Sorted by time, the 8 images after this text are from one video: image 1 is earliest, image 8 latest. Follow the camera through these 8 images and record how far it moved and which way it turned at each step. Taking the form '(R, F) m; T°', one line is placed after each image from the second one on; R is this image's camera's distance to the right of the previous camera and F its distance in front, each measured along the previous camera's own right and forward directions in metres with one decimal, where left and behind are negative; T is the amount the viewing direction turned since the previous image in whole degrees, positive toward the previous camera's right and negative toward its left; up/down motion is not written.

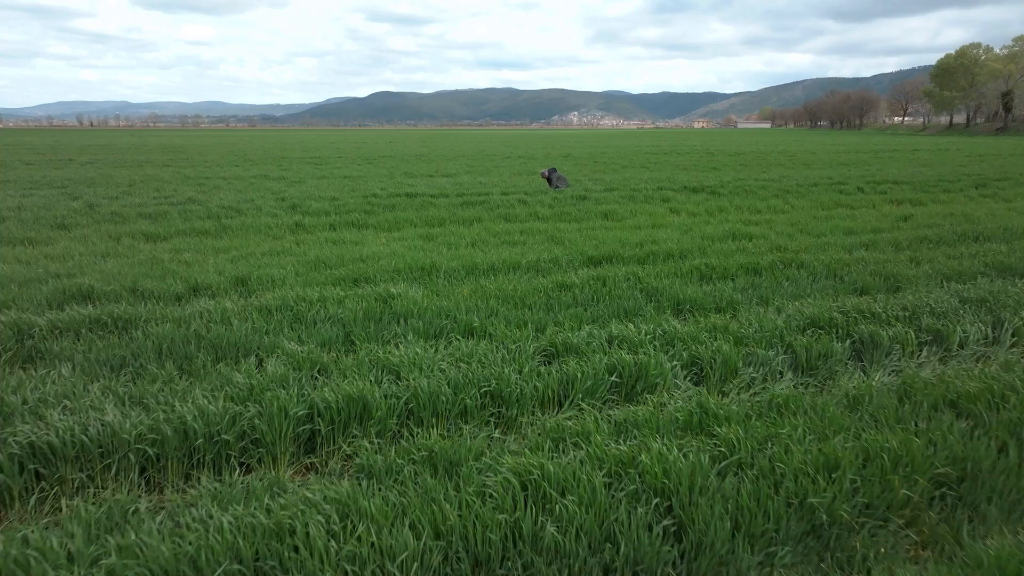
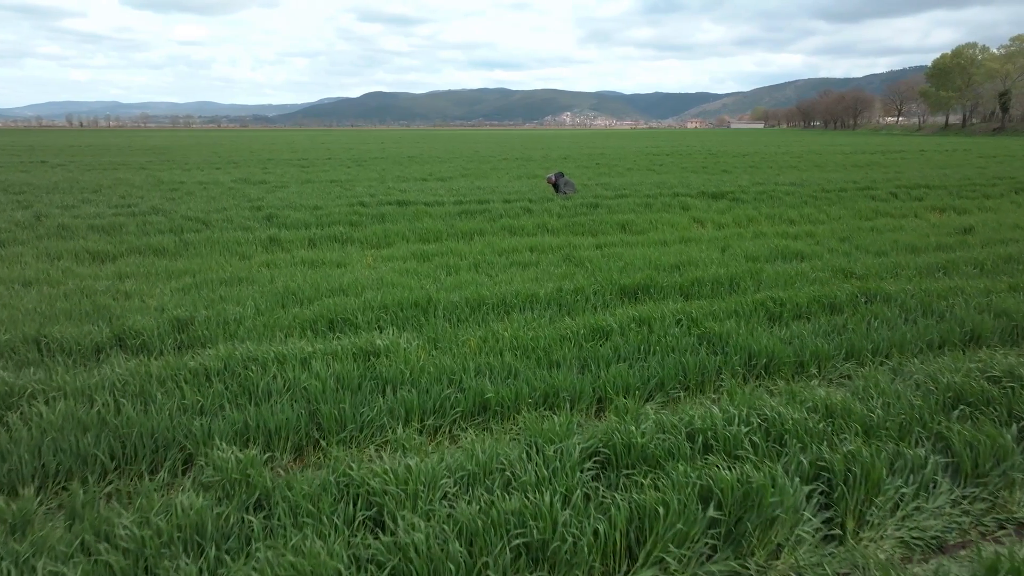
(-0.2, +1.2) m; +1°
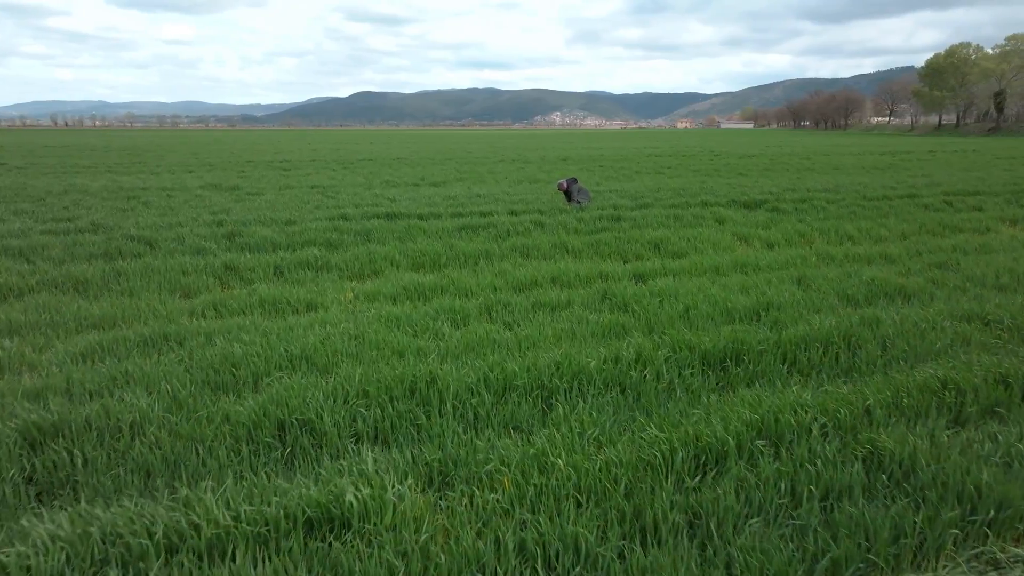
(-0.3, +1.6) m; +1°
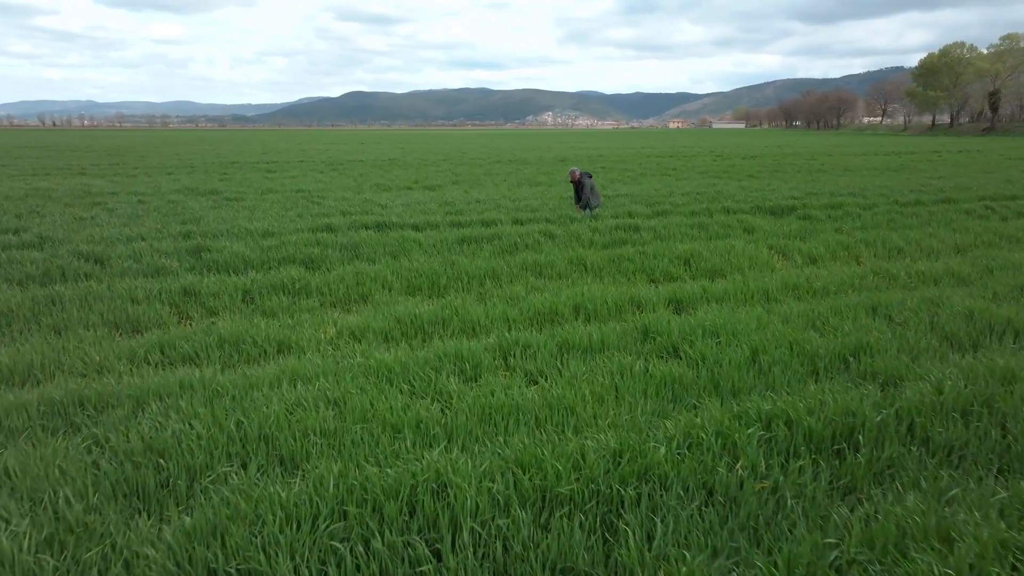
(-0.2, +1.0) m; +1°
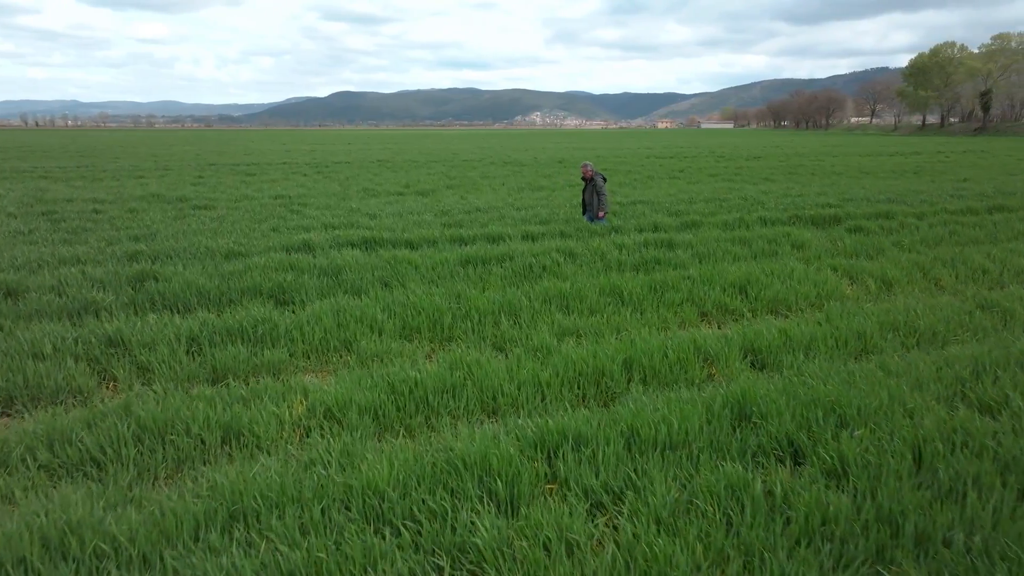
(-0.3, +1.3) m; +1°
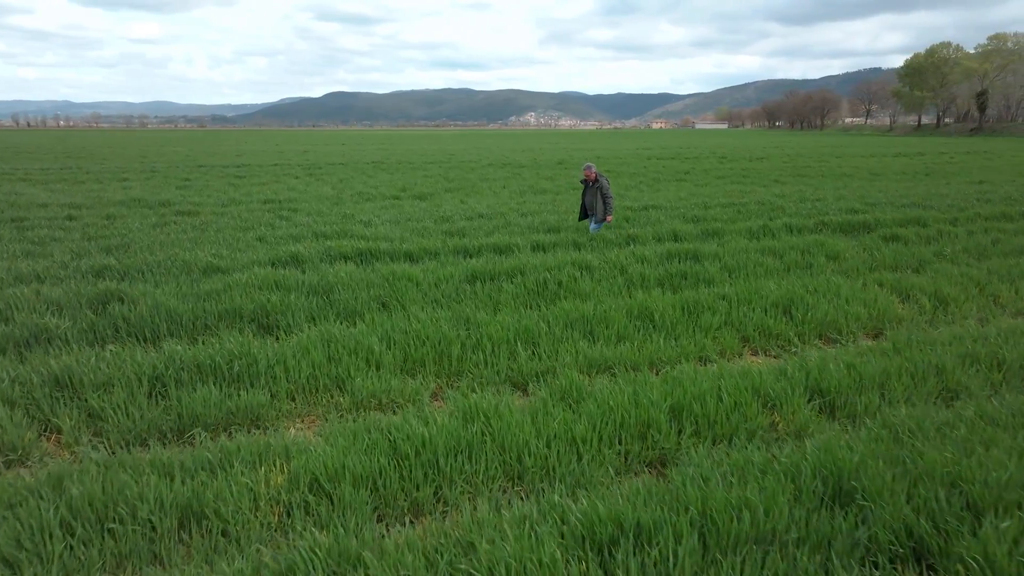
(-0.2, +0.7) m; +1°
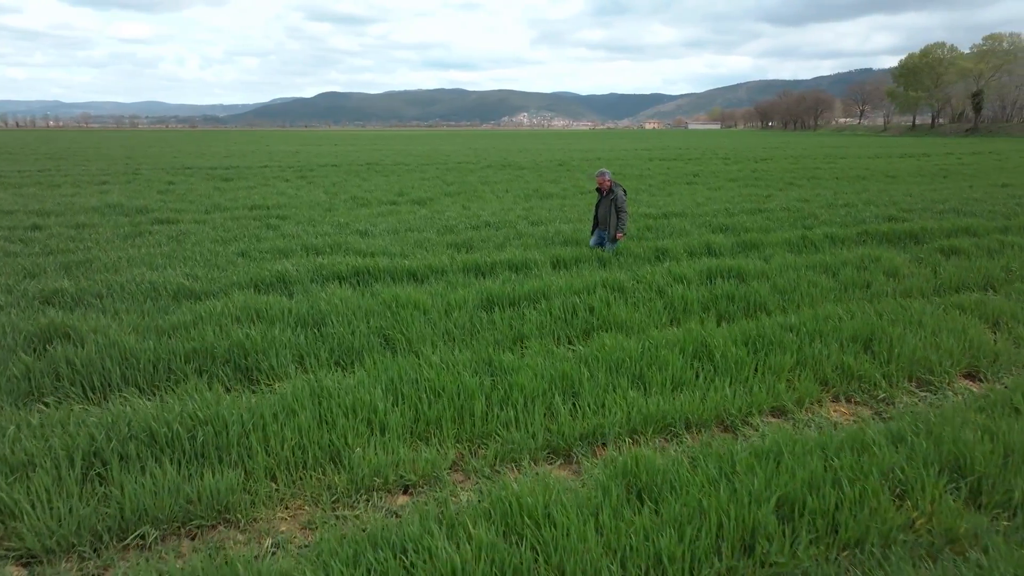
(-0.2, +0.8) m; +1°
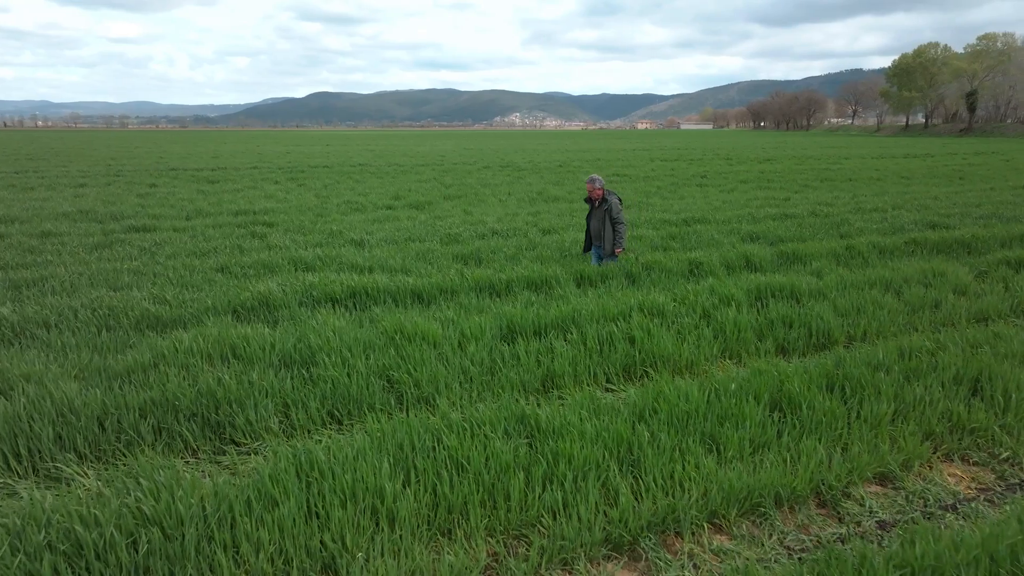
(-0.2, +0.8) m; +1°
